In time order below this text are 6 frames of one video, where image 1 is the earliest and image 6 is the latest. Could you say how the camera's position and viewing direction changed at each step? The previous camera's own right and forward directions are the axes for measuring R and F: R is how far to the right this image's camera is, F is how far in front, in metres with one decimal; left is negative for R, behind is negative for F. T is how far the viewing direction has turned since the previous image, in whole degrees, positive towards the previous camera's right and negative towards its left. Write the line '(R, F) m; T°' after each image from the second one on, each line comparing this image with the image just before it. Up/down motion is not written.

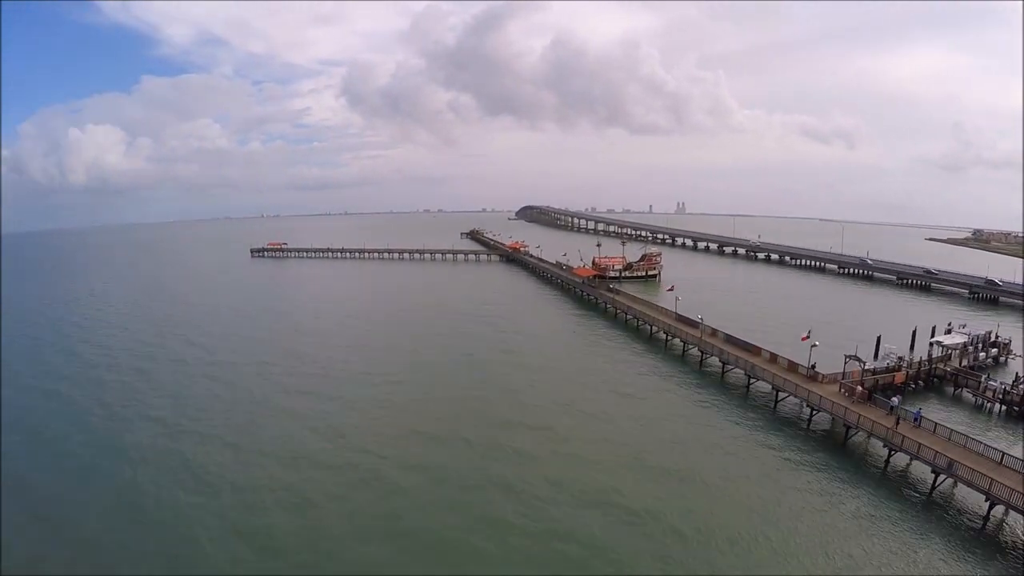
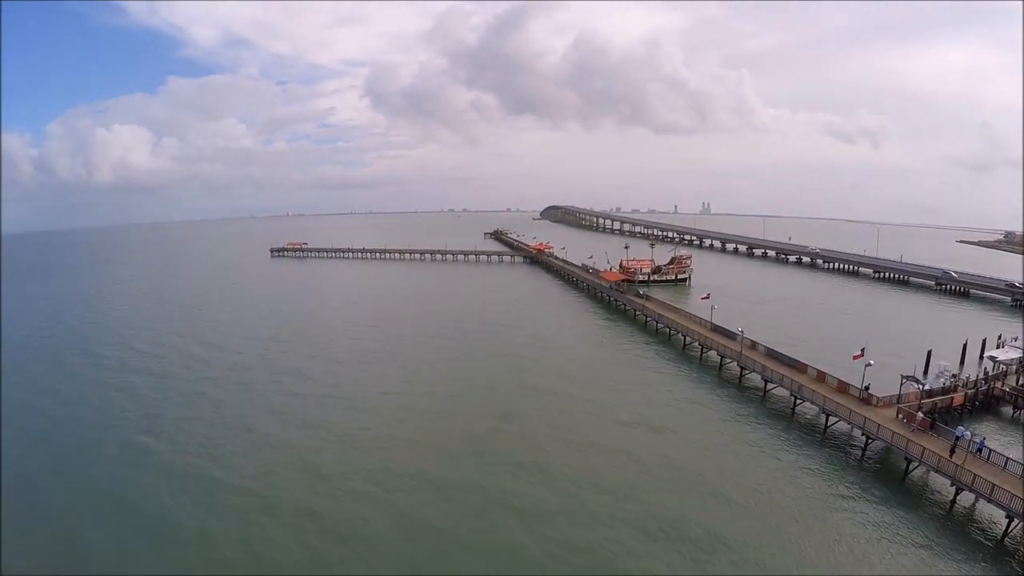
(-0.1, +0.6) m; -2°
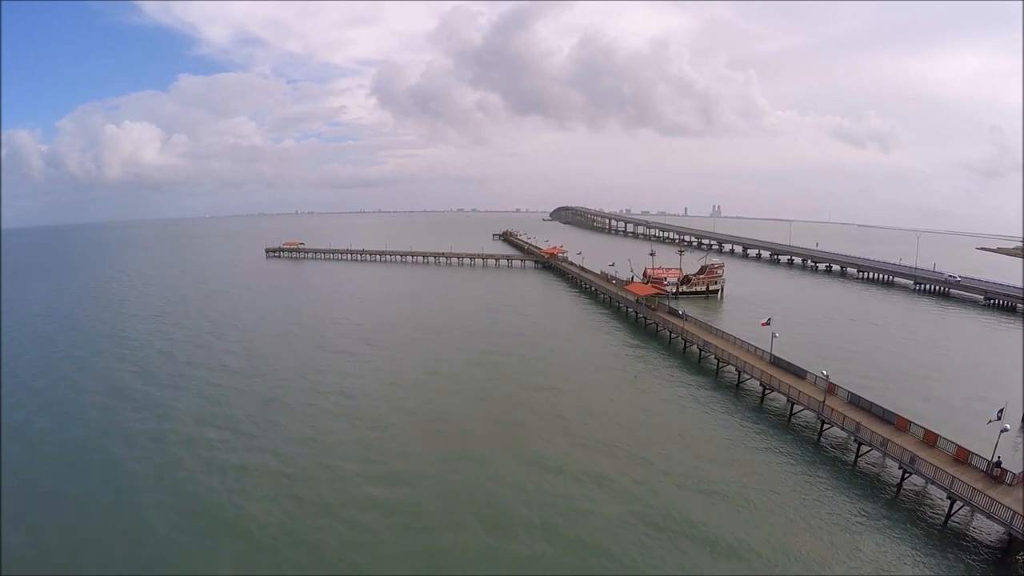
(-0.3, +2.7) m; 0°
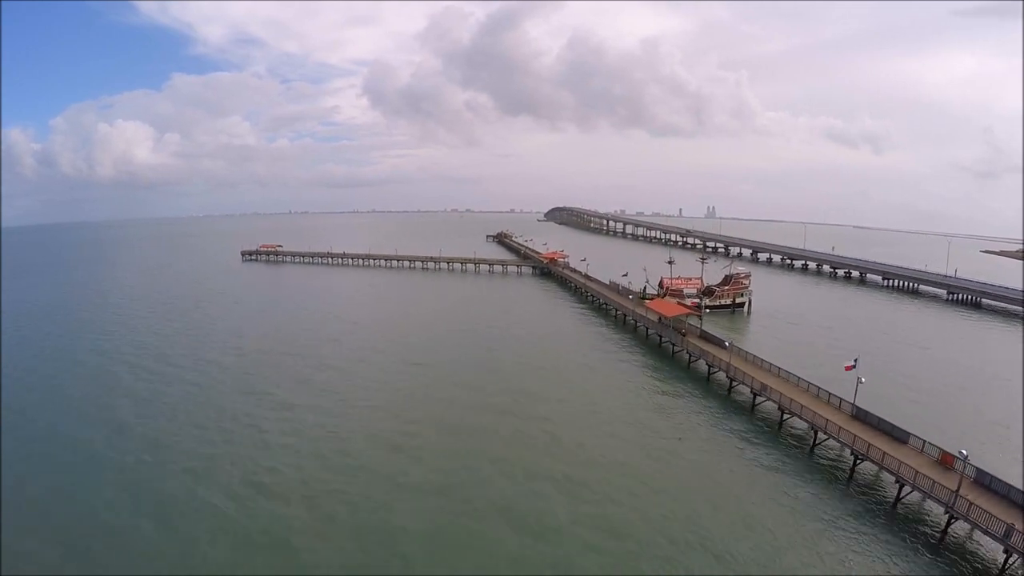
(-0.1, +3.2) m; +1°
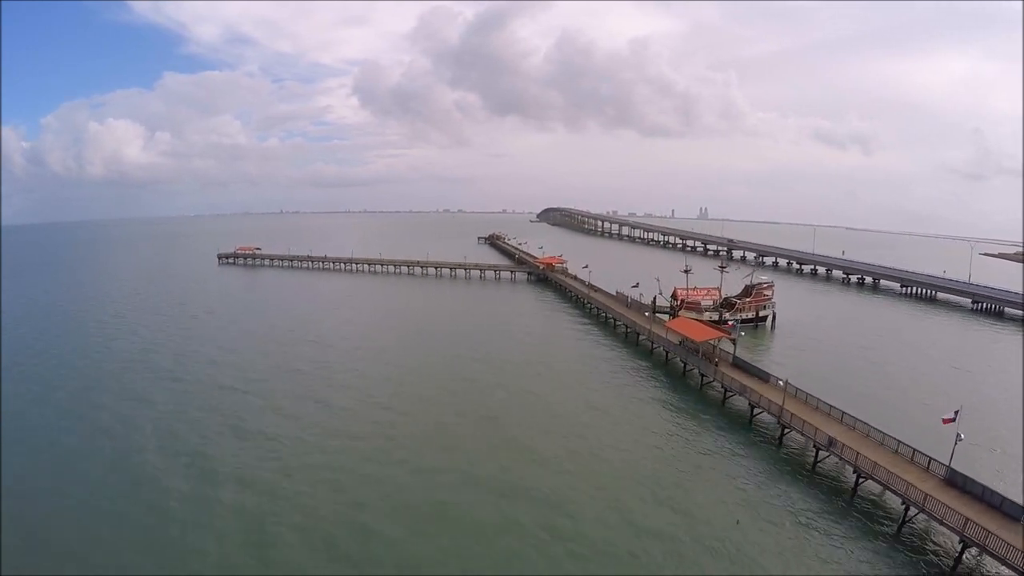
(-0.2, +2.3) m; +1°
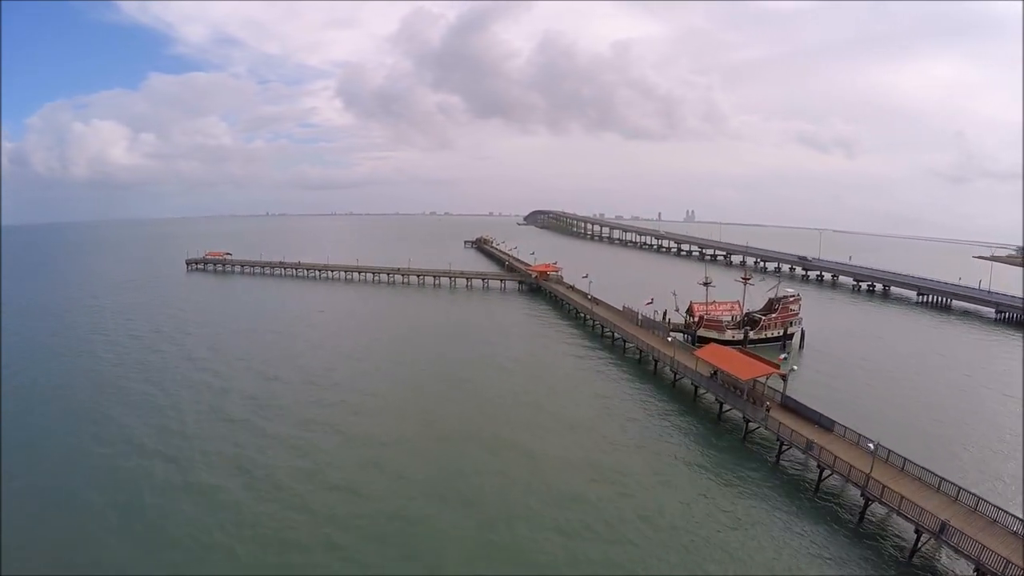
(-0.2, +2.4) m; +1°
